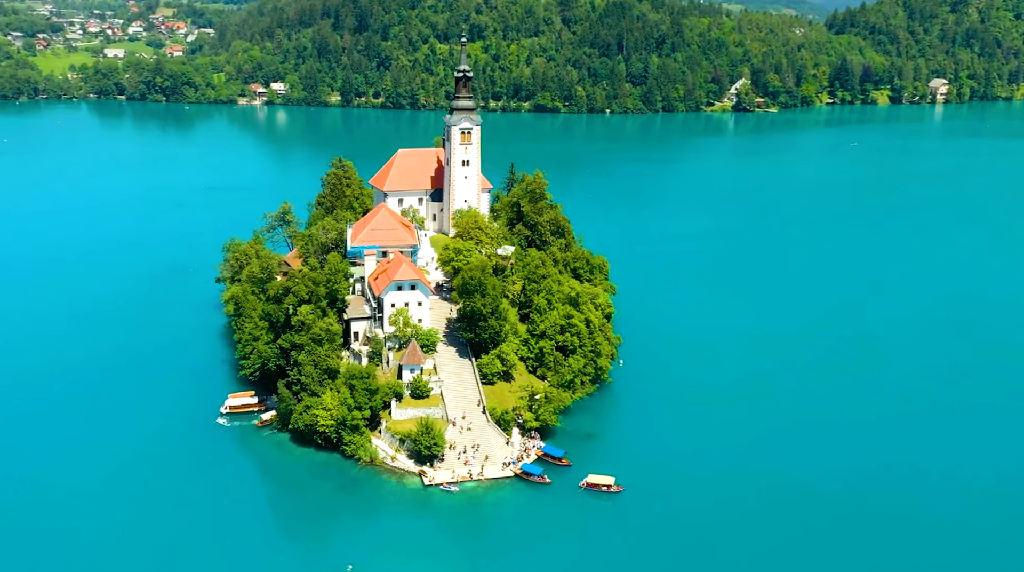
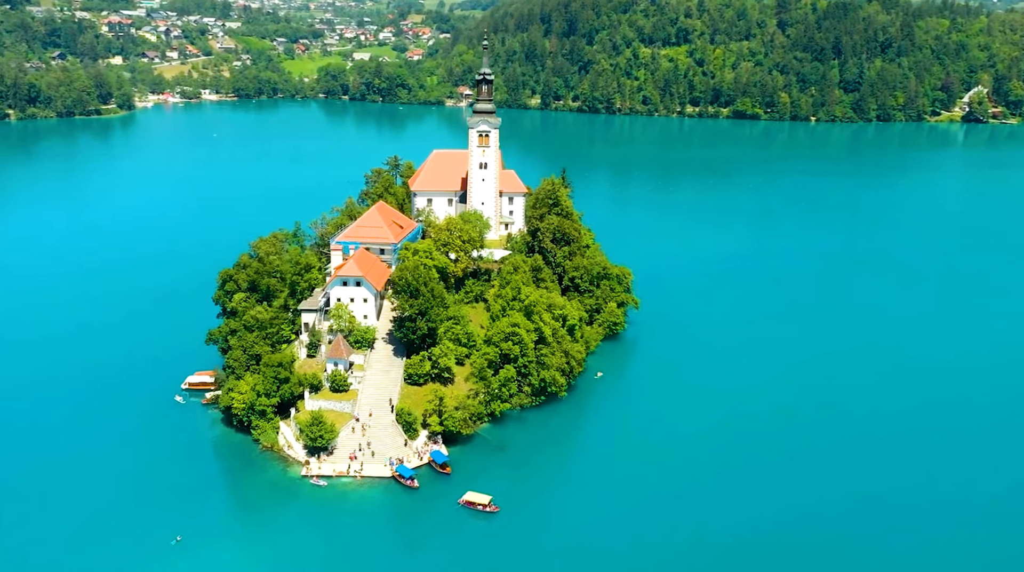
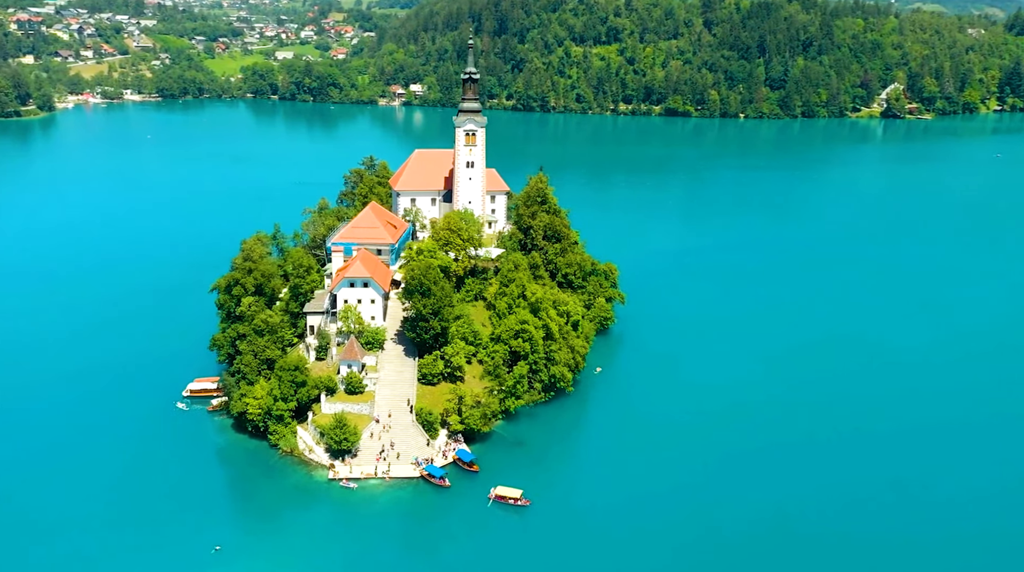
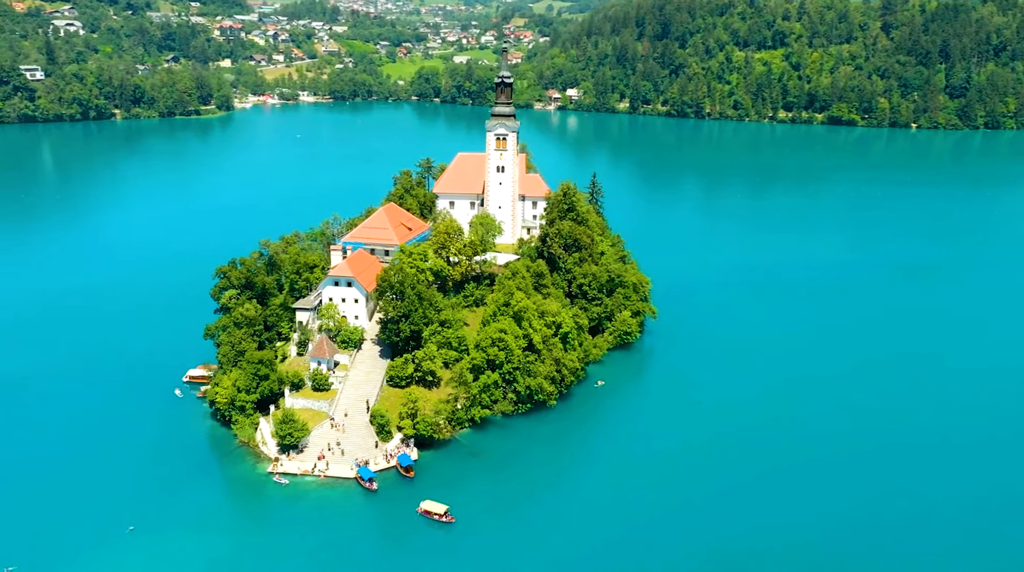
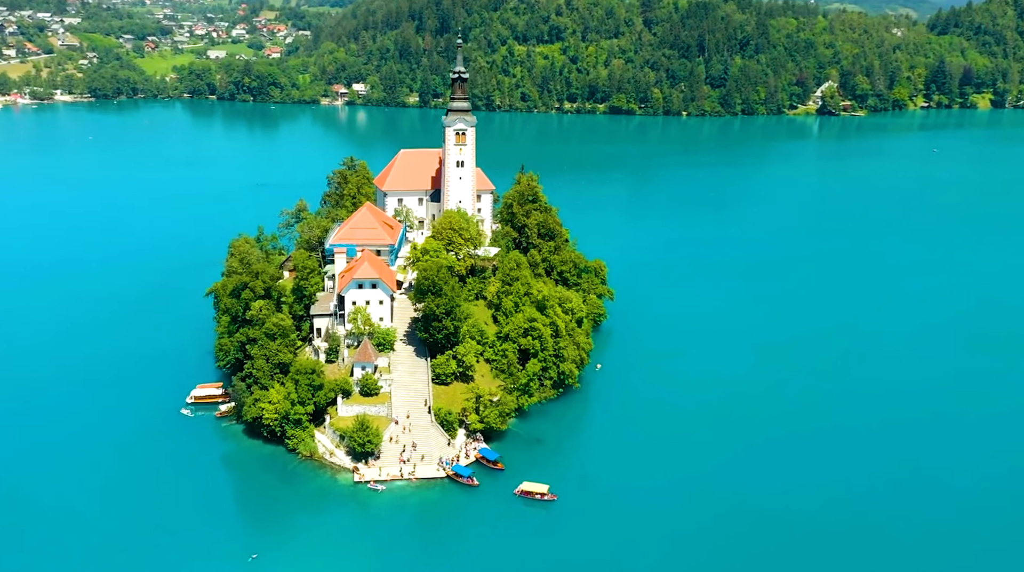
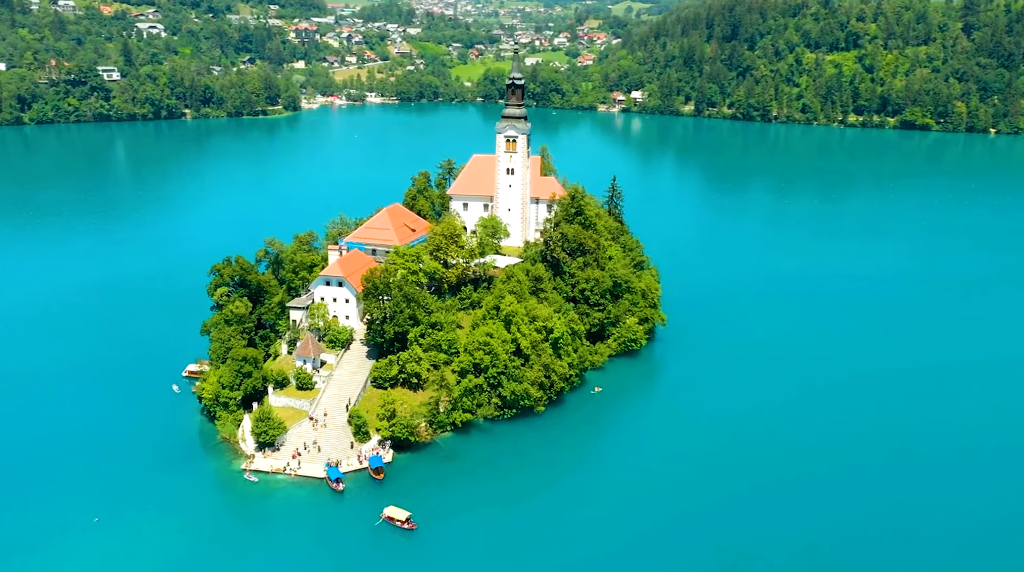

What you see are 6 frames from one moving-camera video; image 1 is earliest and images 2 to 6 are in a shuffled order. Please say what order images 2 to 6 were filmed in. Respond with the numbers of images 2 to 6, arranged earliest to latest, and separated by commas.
5, 3, 2, 4, 6
